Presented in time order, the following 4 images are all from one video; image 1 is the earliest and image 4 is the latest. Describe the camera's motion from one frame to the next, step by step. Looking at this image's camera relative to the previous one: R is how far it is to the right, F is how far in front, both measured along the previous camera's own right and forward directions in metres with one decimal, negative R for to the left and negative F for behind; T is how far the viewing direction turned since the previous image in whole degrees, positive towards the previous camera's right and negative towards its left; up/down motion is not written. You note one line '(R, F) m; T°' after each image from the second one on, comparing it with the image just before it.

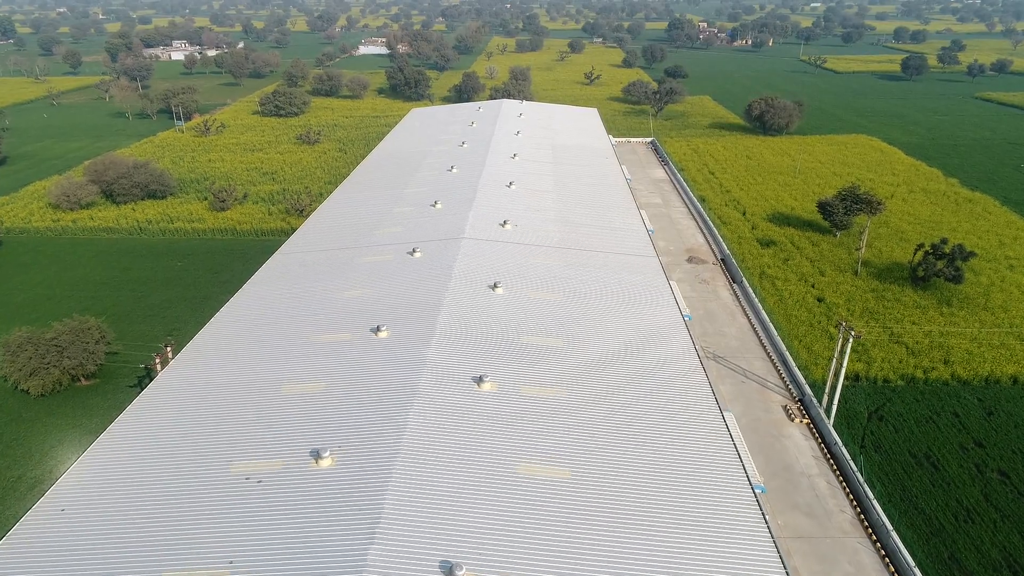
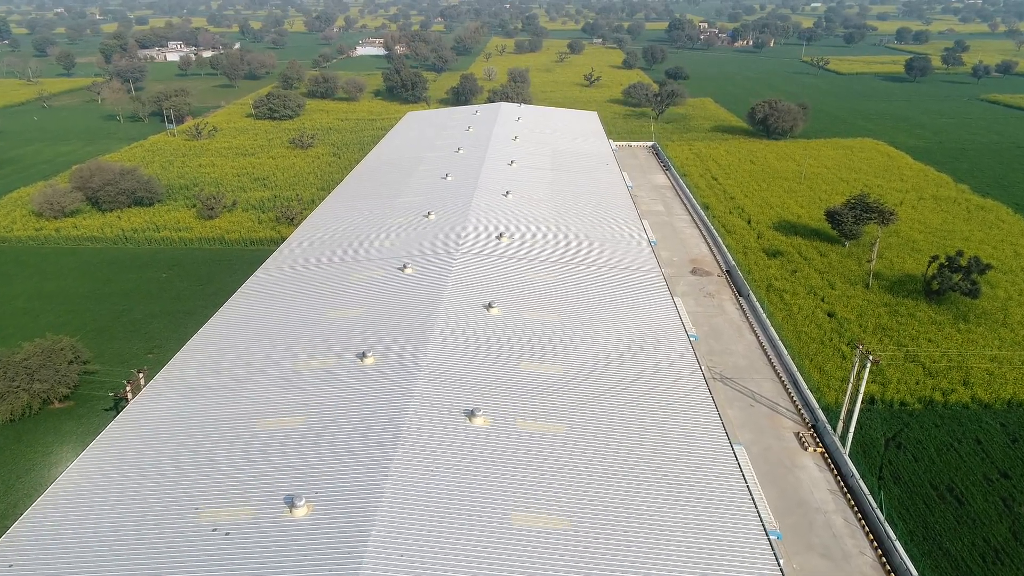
(+0.1, +0.8) m; 0°
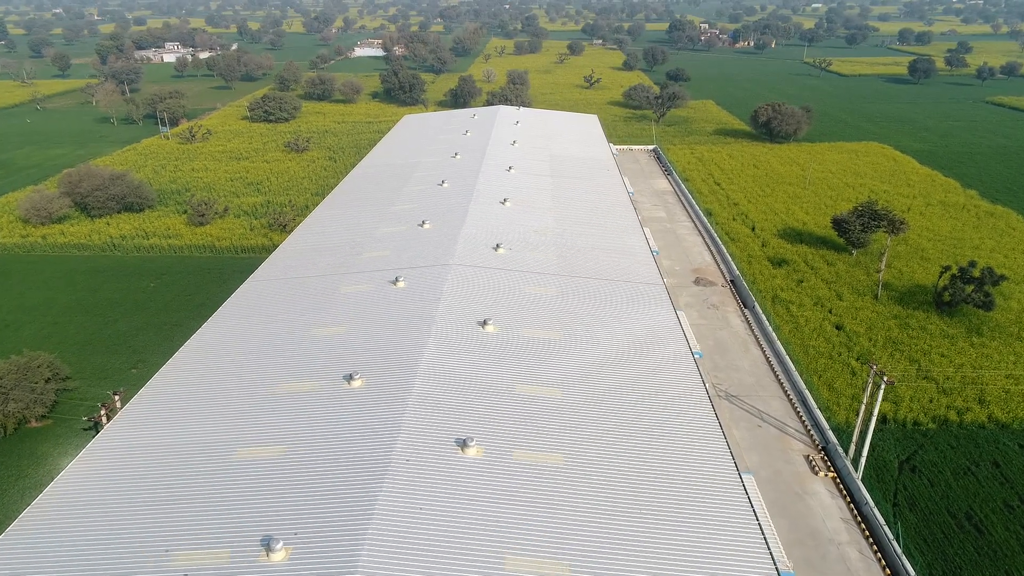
(+0.1, +0.6) m; 0°
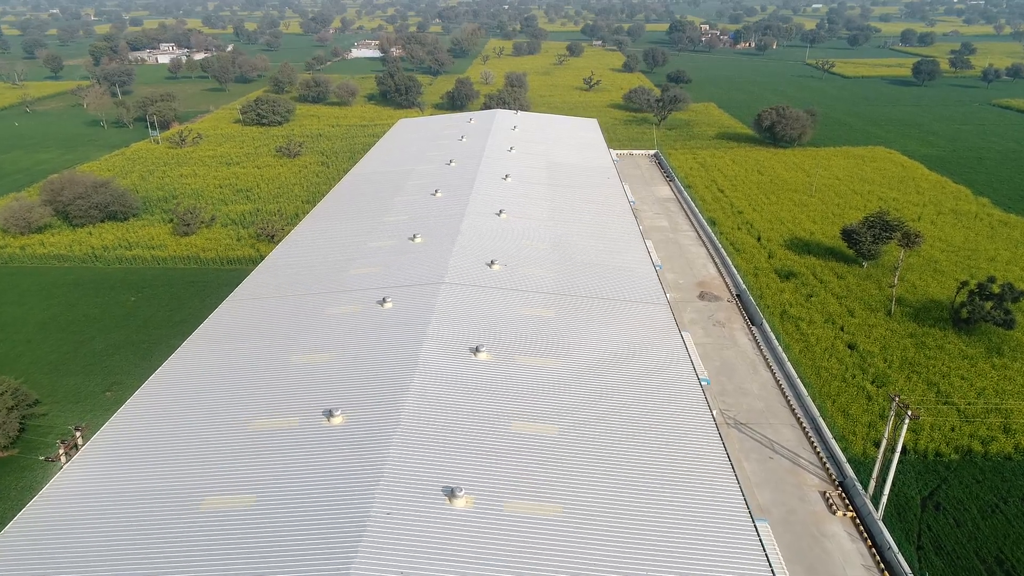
(+0.1, +0.8) m; 0°
